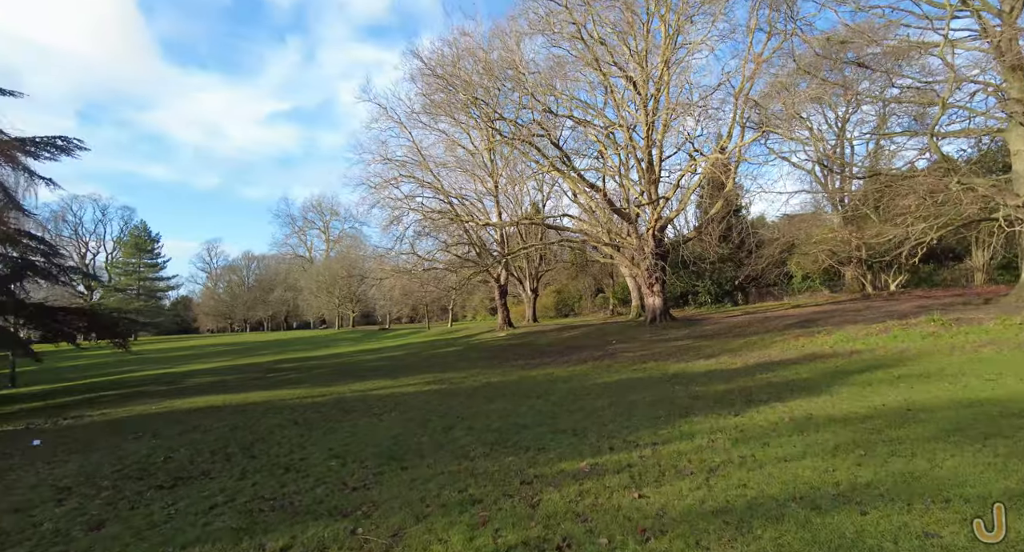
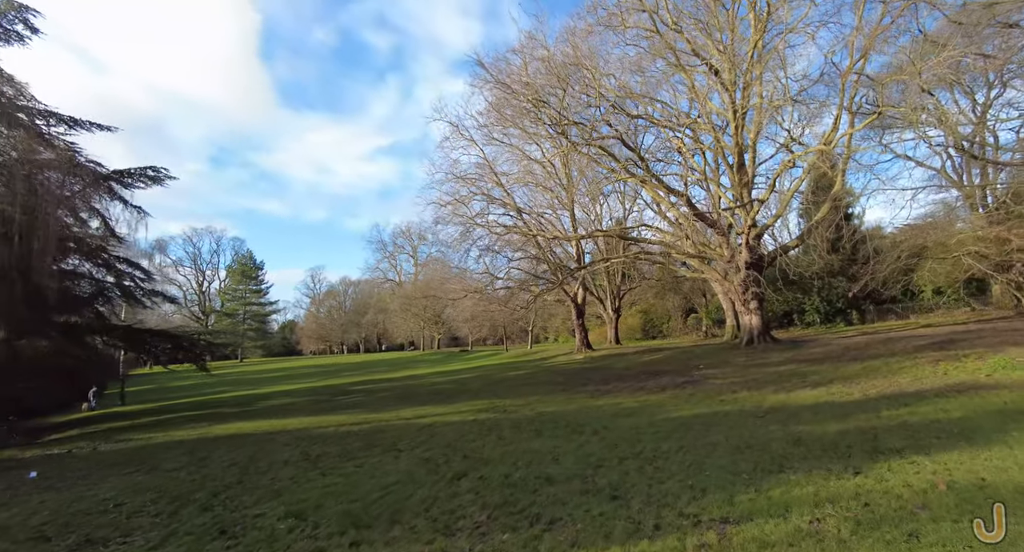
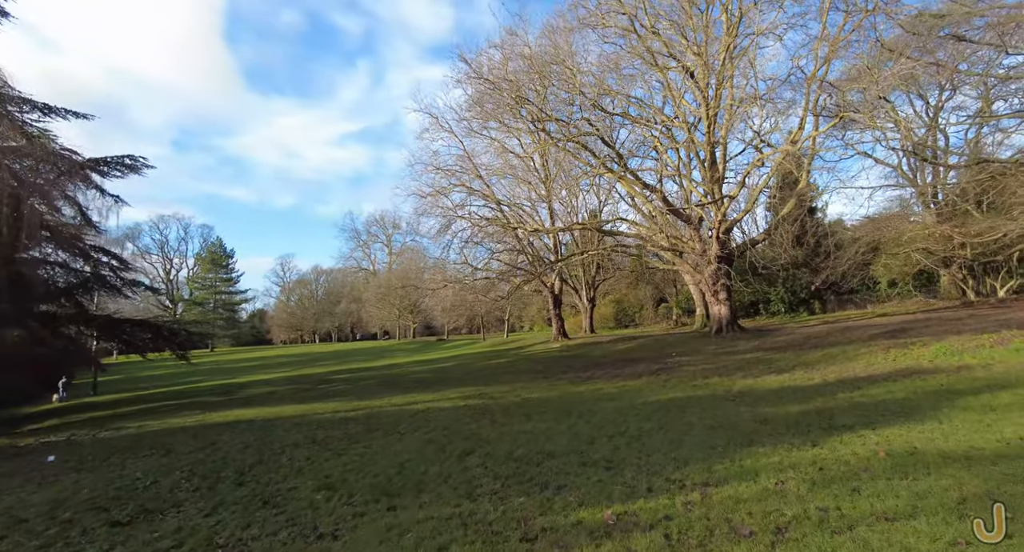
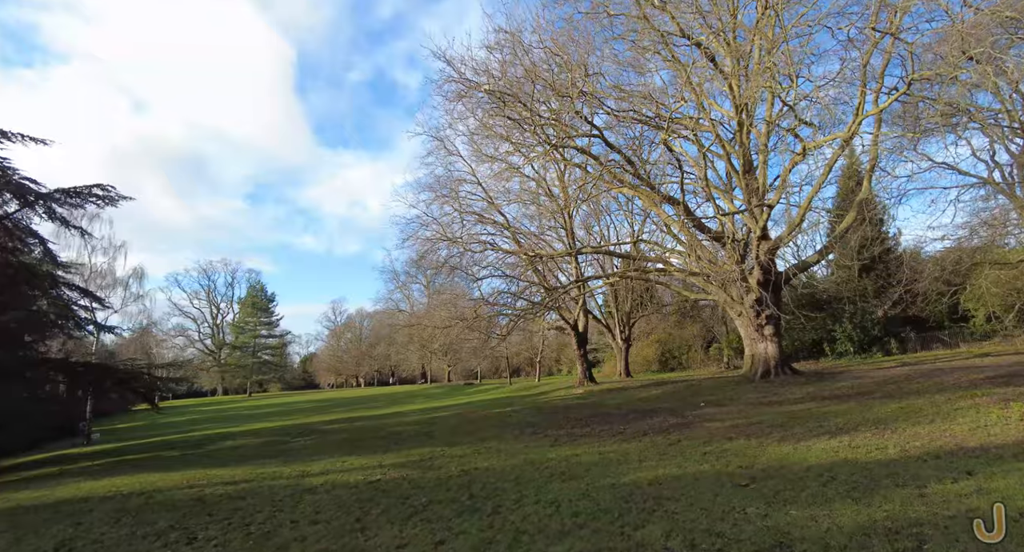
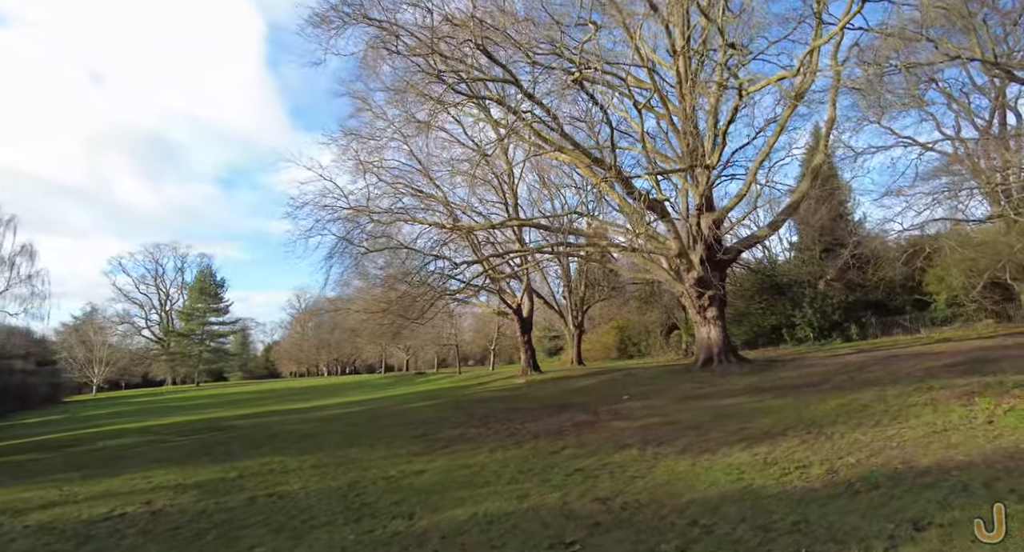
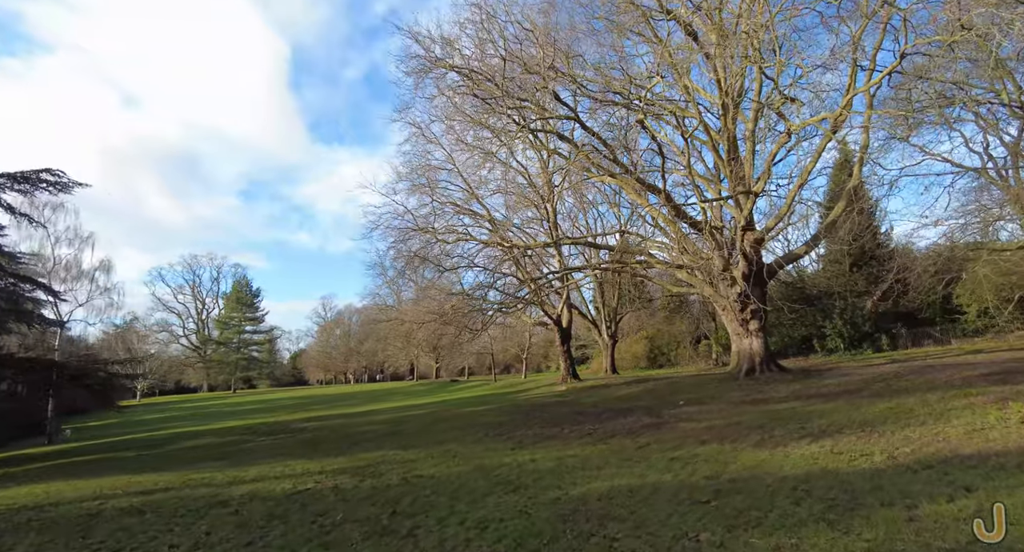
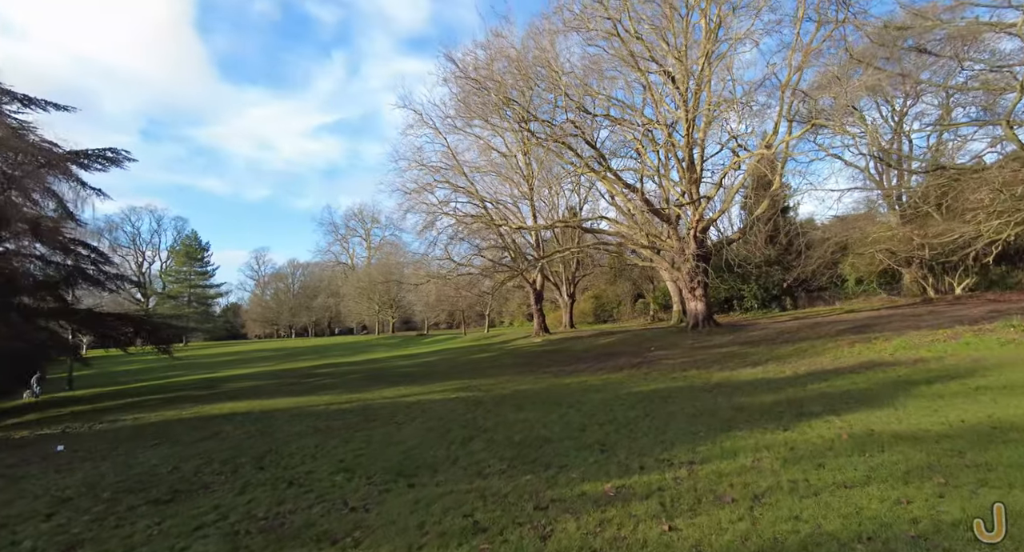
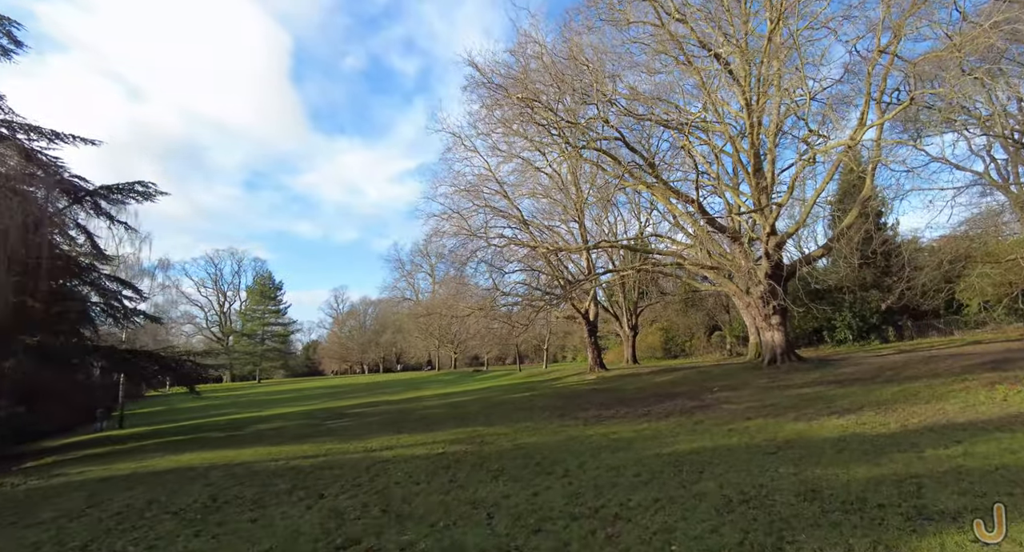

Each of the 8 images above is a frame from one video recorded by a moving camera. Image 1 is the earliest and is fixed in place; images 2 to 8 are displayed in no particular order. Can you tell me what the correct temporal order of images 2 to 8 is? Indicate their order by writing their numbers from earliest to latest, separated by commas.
7, 3, 2, 8, 4, 6, 5
